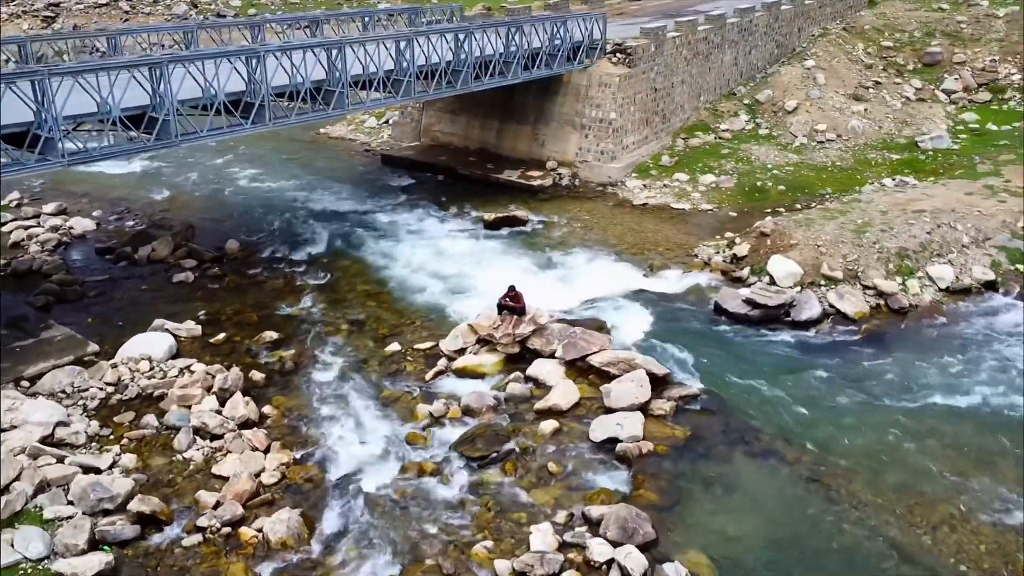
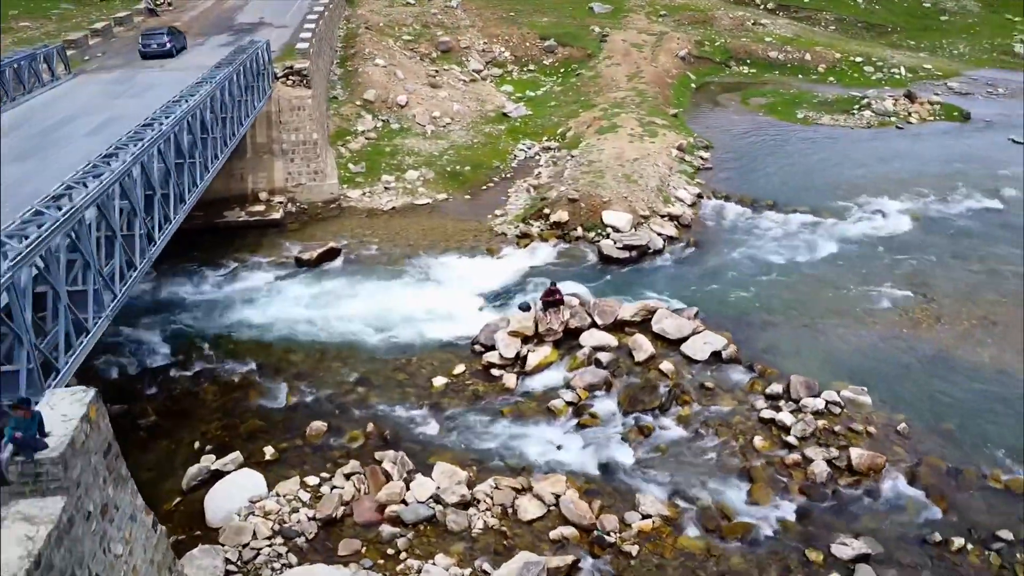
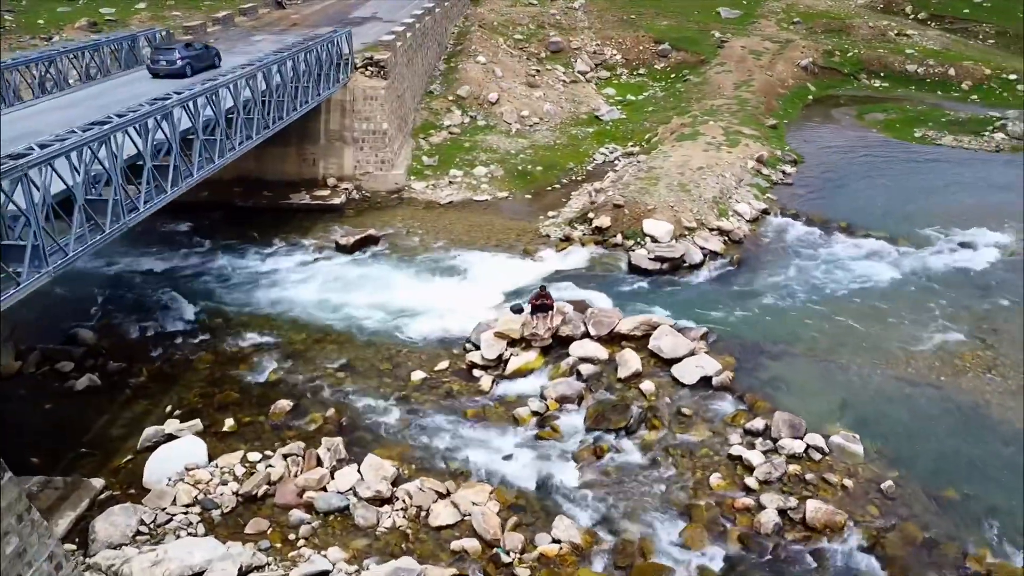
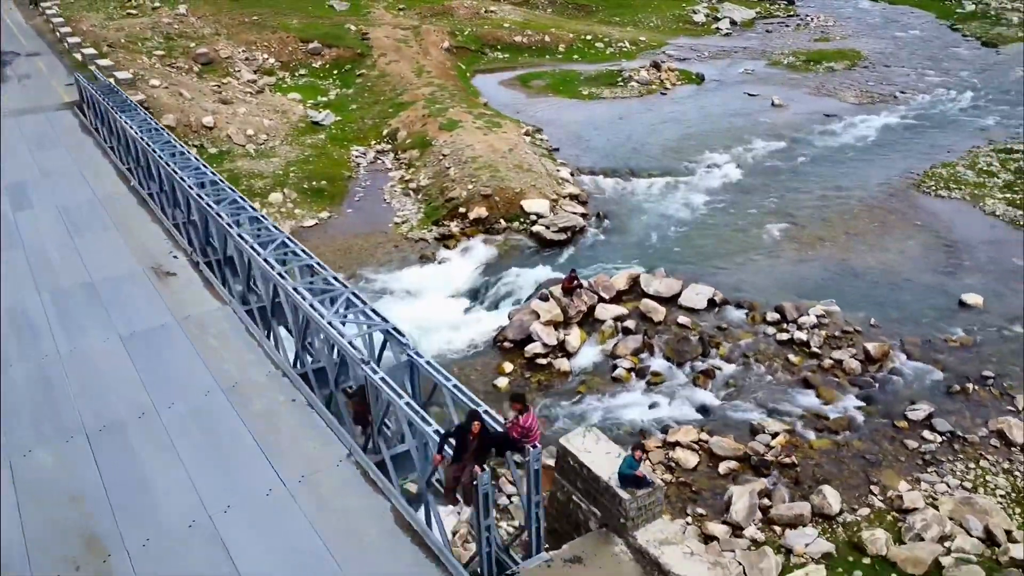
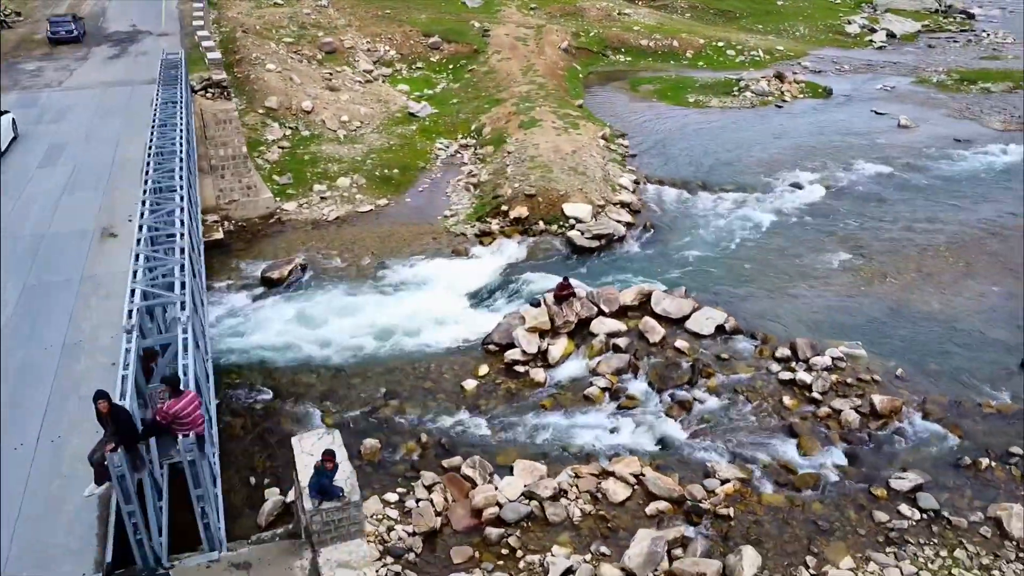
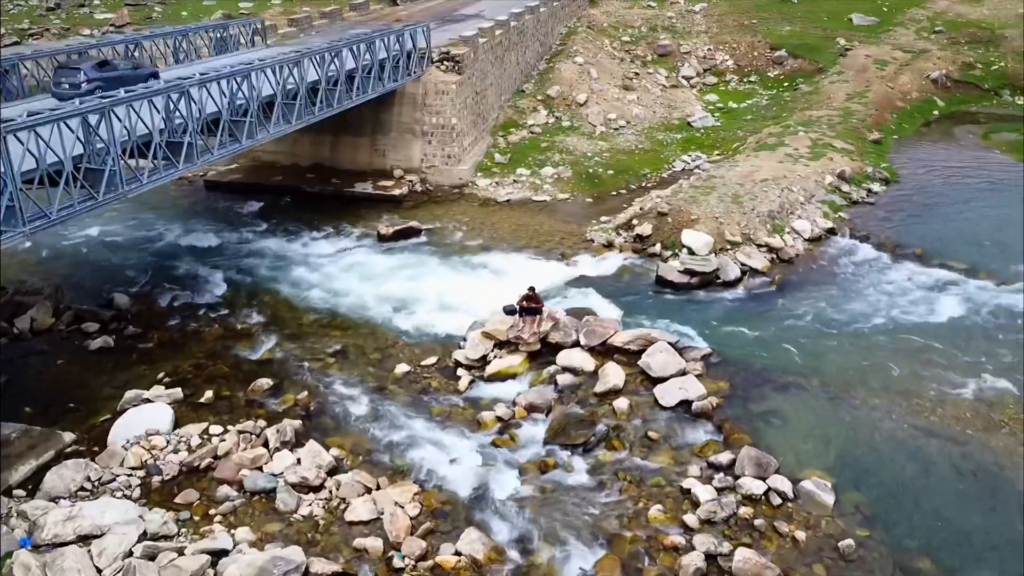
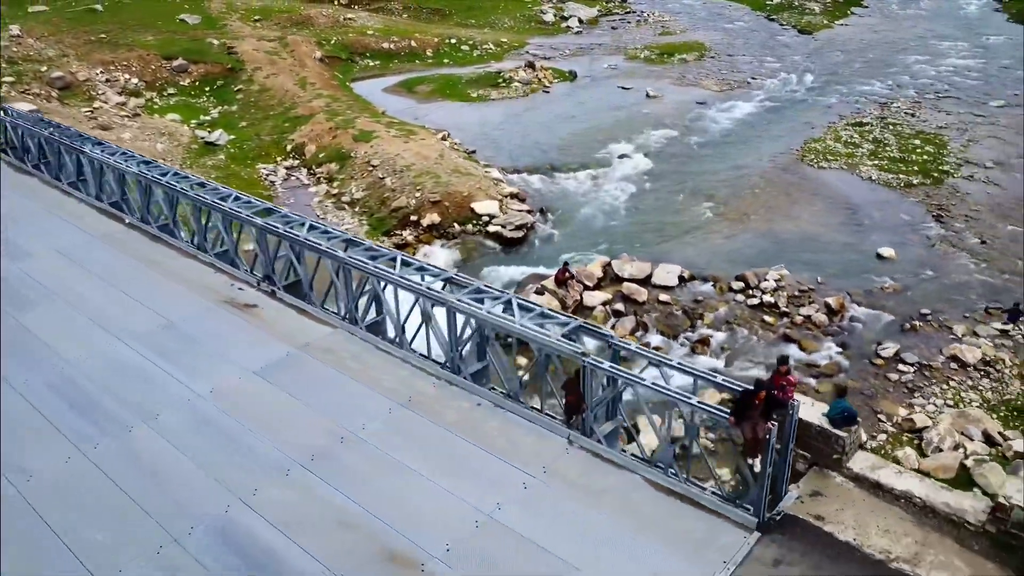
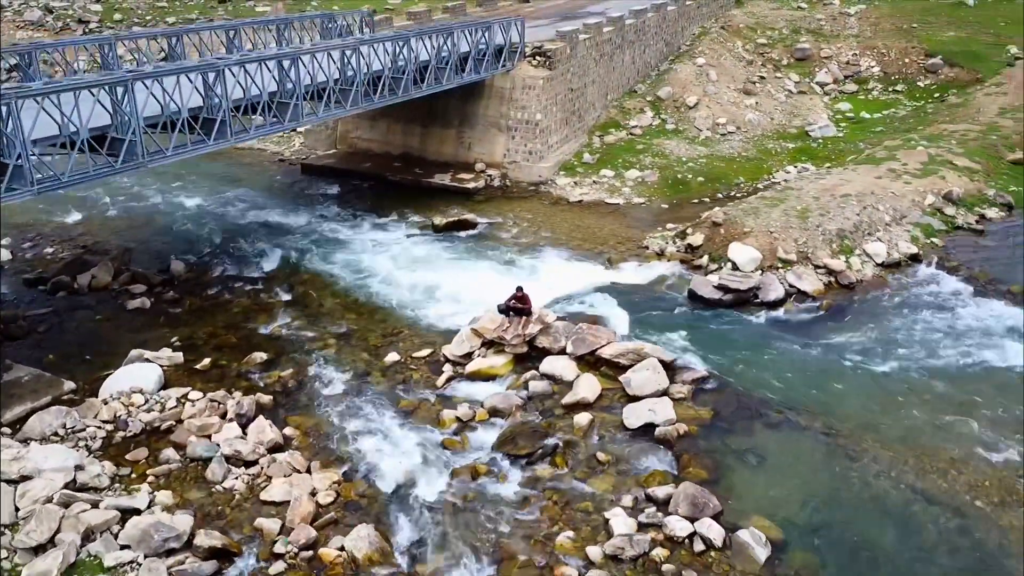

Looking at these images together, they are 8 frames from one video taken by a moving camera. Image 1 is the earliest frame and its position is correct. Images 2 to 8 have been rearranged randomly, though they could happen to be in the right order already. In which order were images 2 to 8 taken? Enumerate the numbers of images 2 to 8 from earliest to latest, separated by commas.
8, 6, 3, 2, 5, 4, 7
